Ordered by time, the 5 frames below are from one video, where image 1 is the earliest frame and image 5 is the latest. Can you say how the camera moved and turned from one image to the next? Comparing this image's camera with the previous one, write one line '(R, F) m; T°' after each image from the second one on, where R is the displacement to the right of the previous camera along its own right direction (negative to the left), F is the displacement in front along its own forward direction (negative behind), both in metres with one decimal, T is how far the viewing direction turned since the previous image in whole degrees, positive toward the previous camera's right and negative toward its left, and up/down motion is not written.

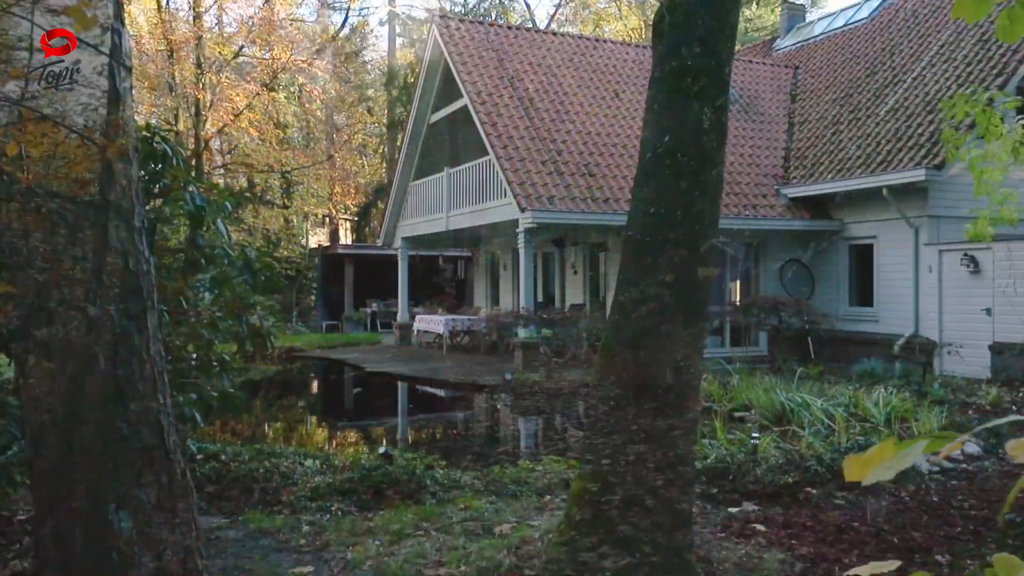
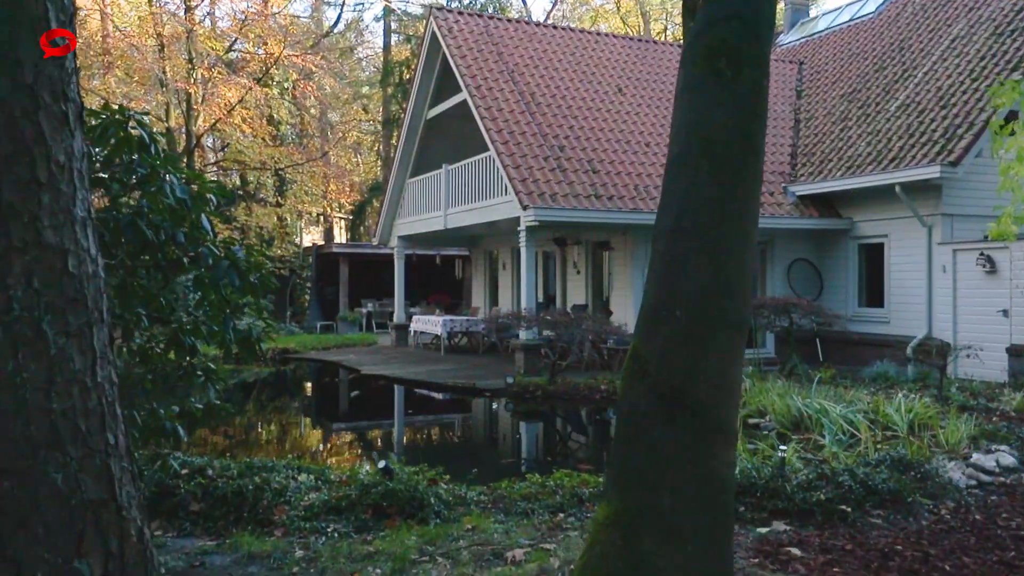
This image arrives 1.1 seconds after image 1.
(-0.1, +0.4) m; 0°
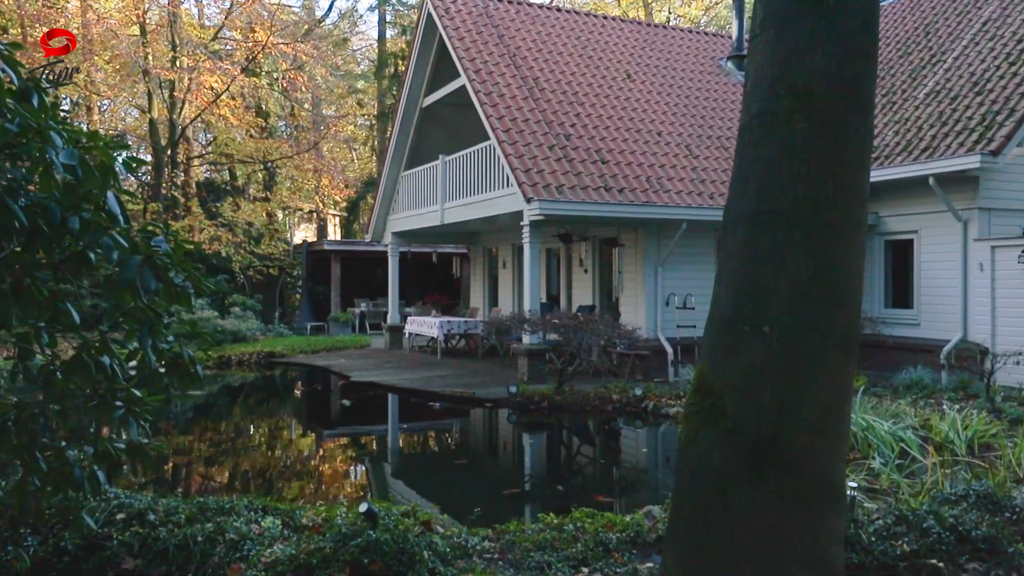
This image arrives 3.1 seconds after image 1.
(-0.1, +0.9) m; 0°
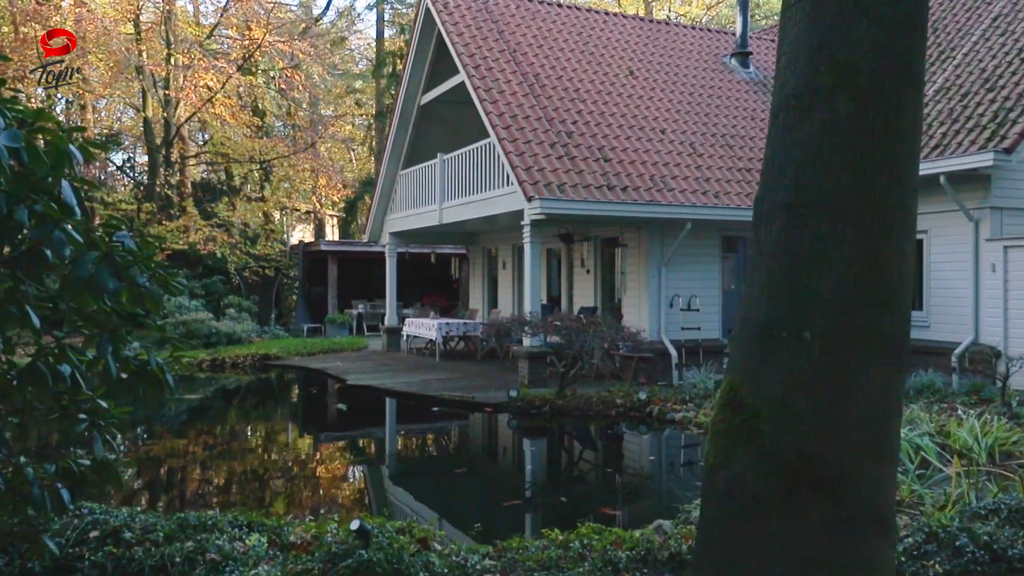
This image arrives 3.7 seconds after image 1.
(0.0, +0.3) m; 0°
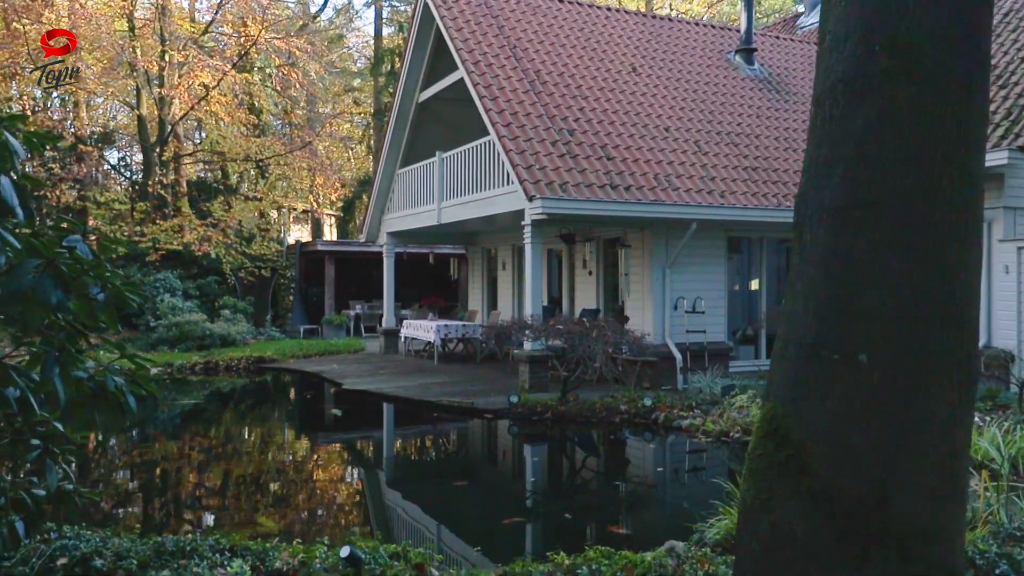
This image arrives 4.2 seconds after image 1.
(0.0, +0.3) m; 0°
